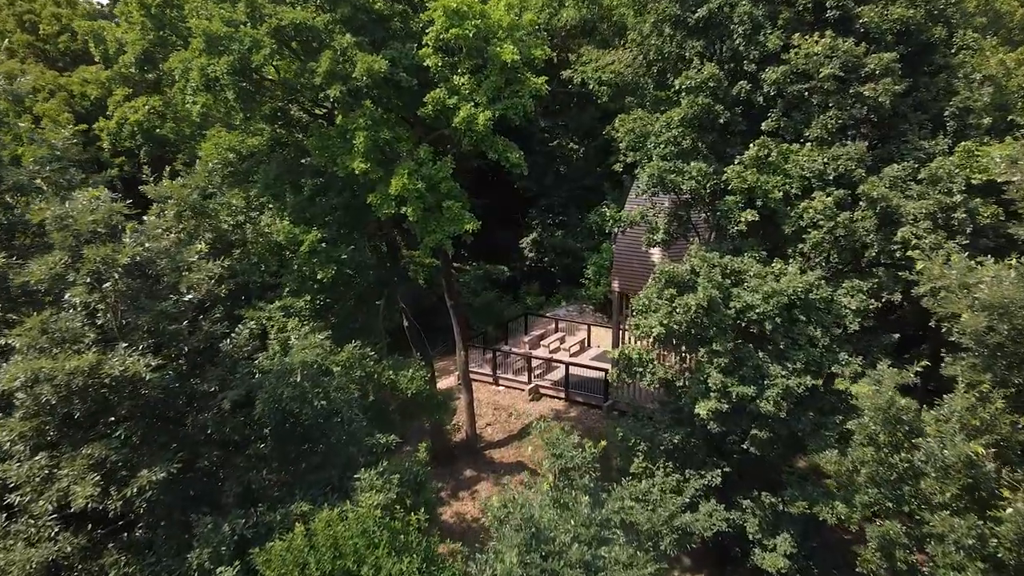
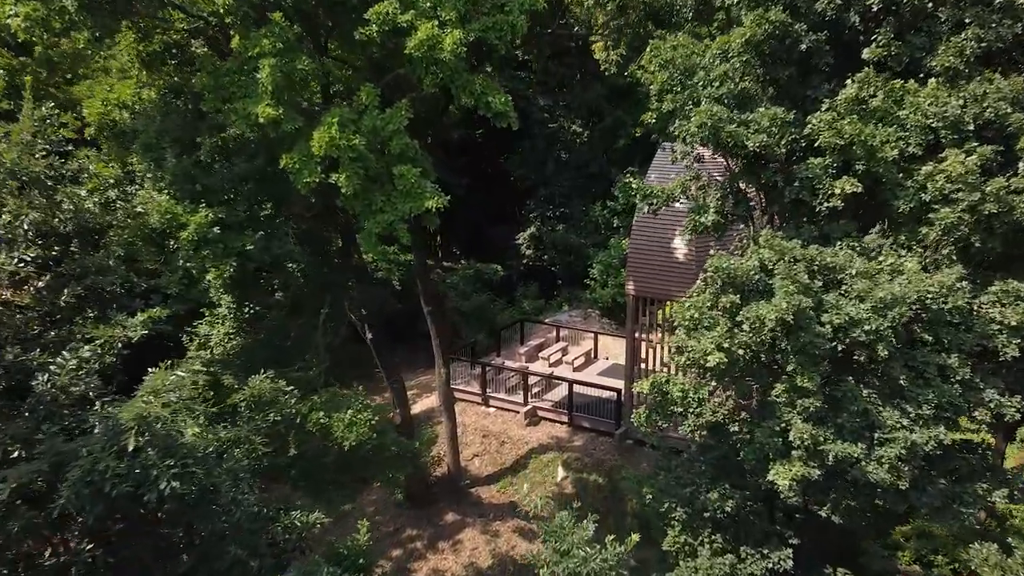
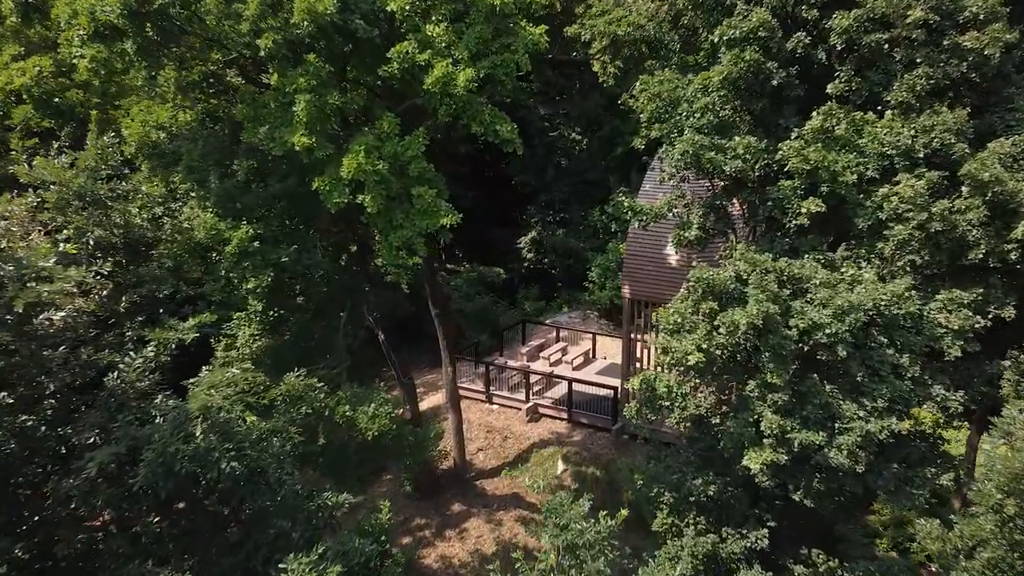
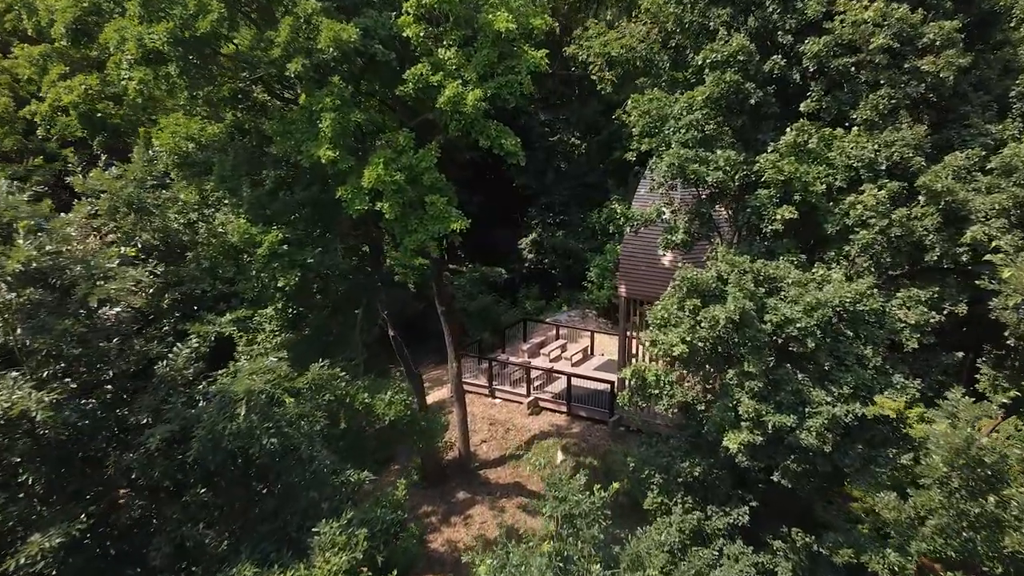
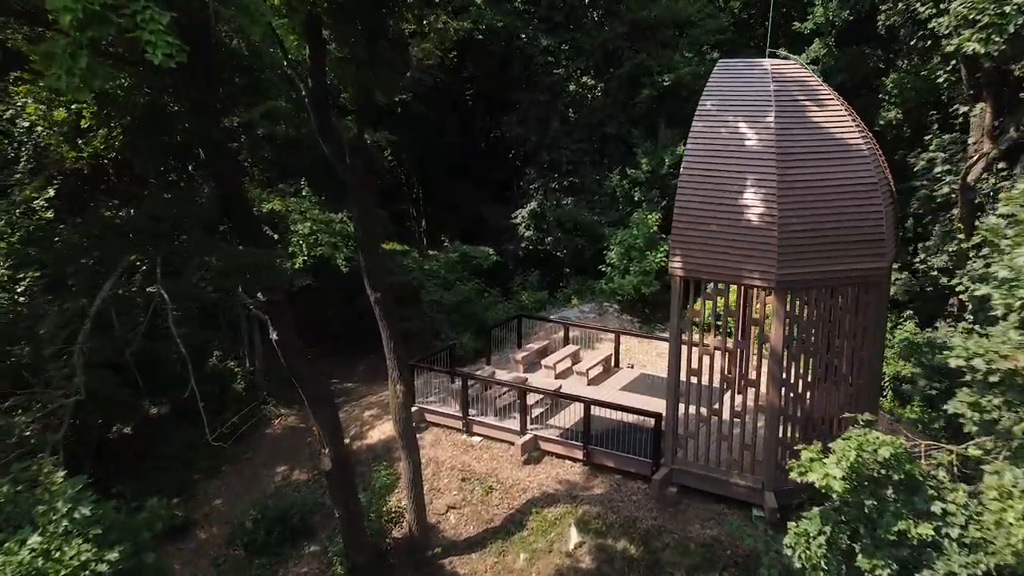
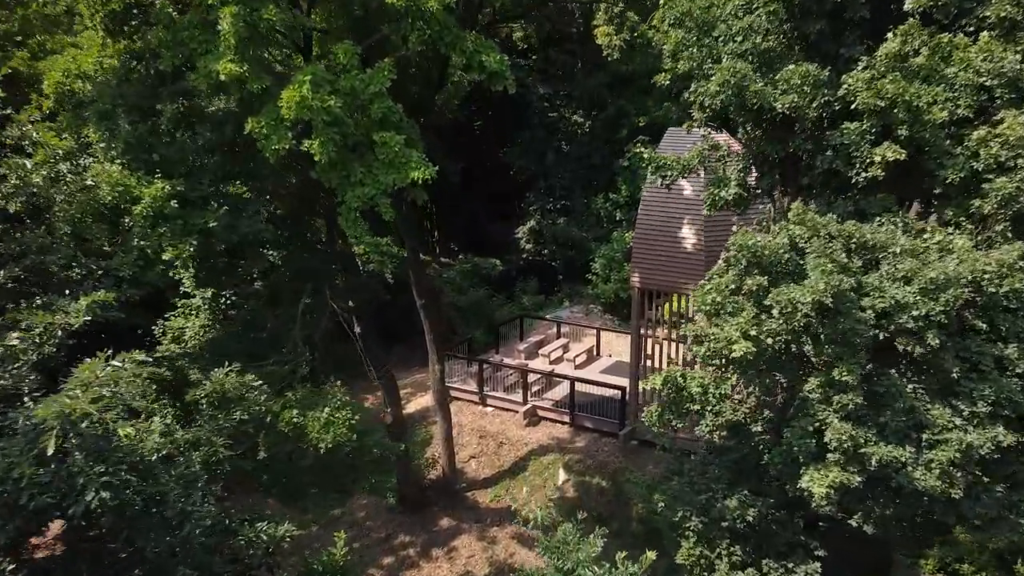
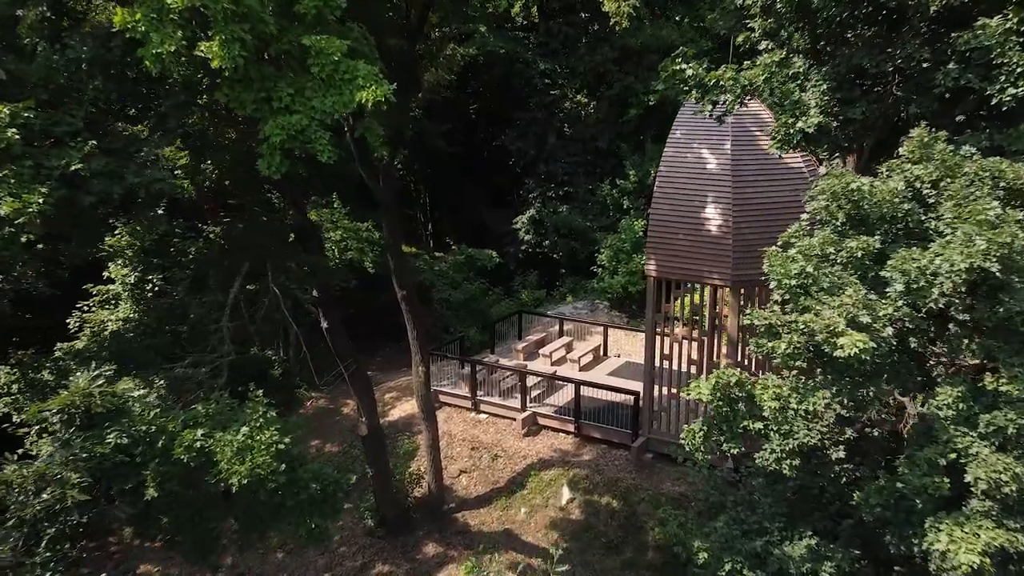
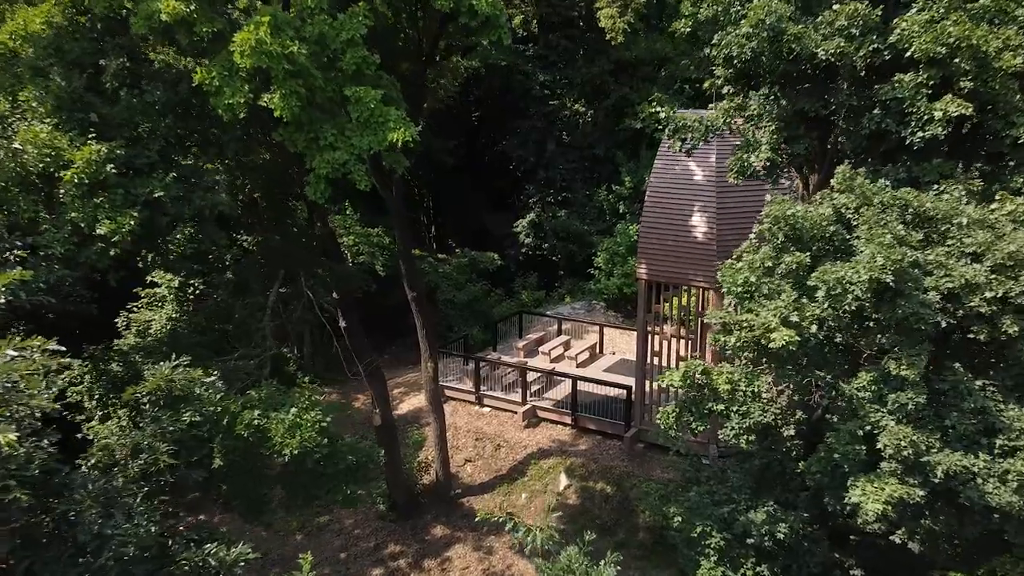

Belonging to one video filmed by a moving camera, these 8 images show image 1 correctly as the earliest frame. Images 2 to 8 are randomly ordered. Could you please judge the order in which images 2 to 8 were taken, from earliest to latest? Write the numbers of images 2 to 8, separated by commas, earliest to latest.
4, 3, 2, 6, 8, 7, 5
